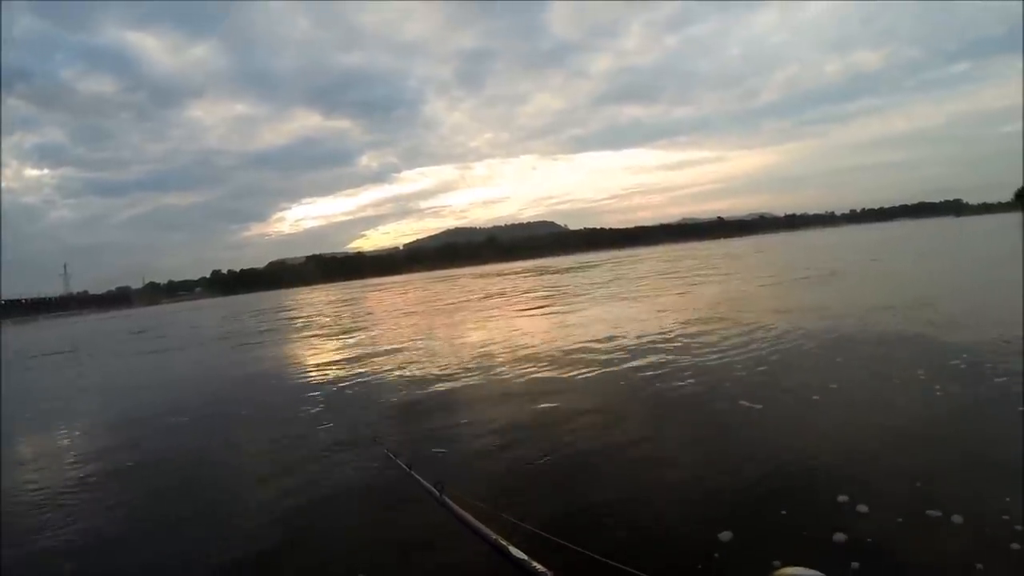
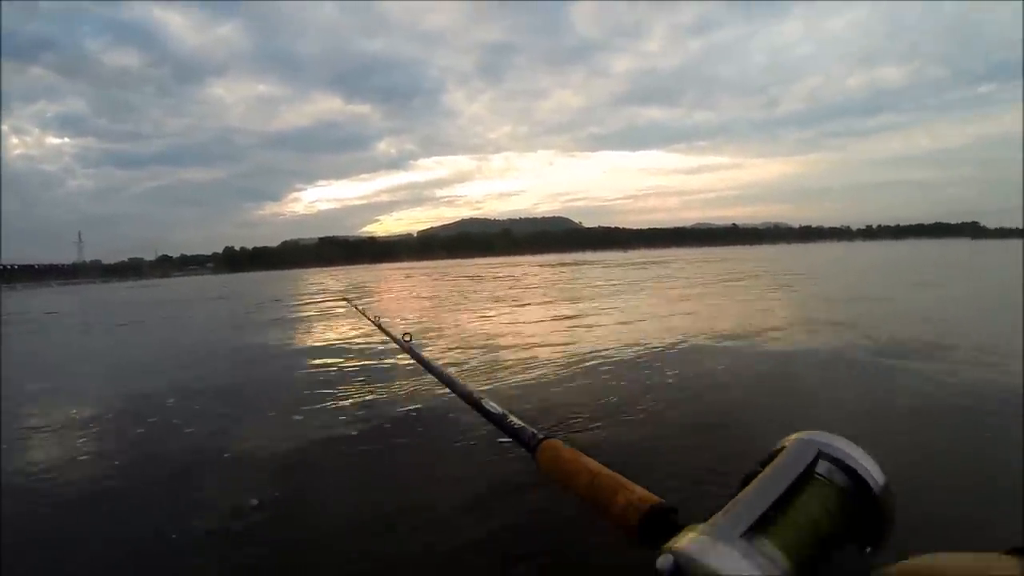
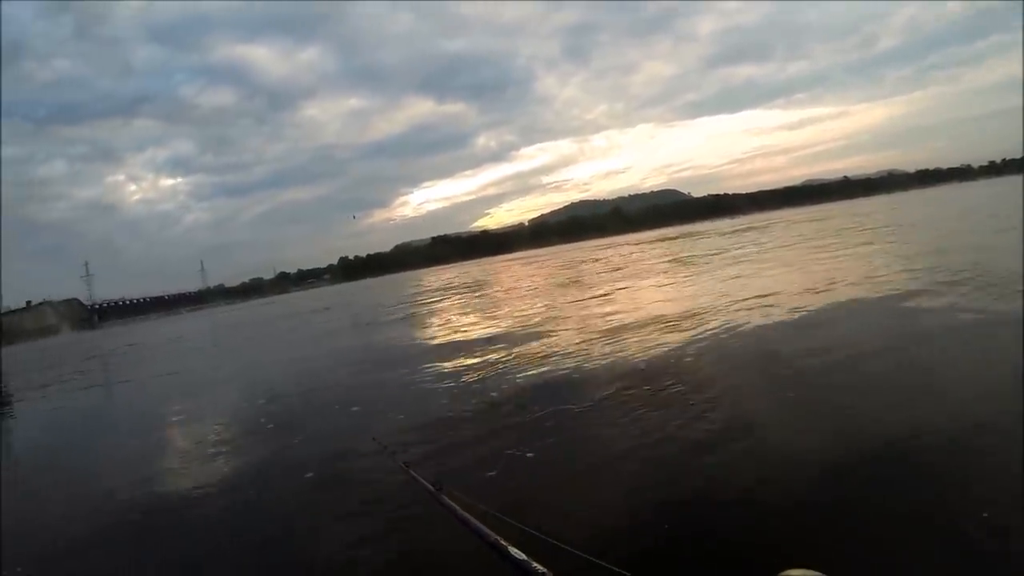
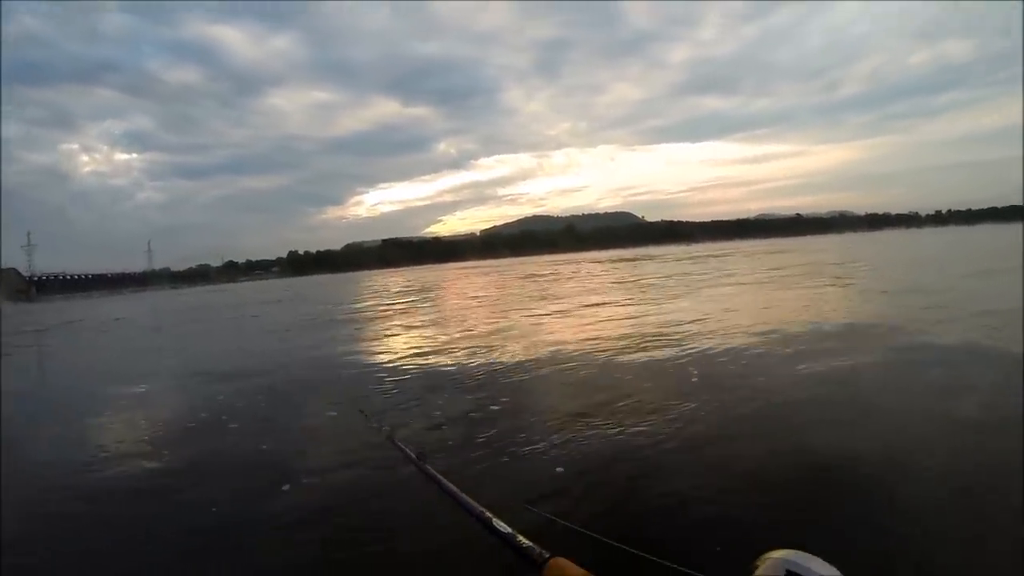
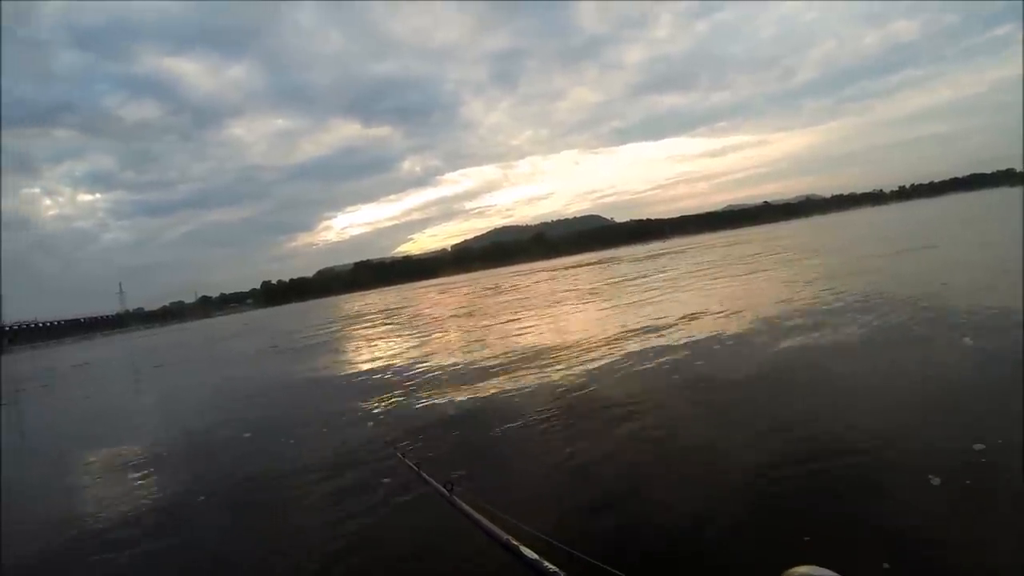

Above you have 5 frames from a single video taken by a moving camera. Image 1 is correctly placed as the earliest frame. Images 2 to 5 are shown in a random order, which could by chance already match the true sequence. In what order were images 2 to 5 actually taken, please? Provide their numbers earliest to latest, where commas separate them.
5, 3, 4, 2
